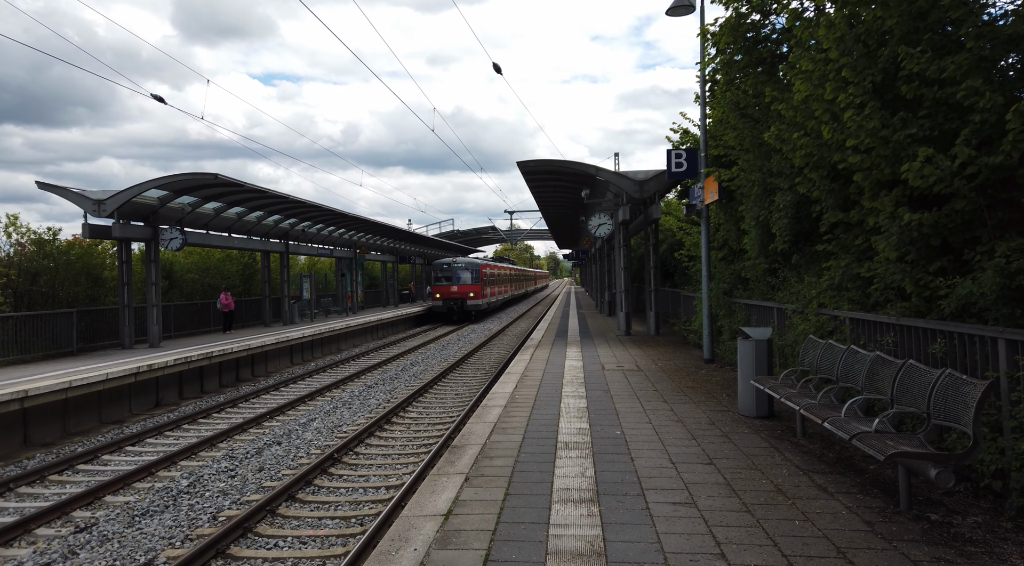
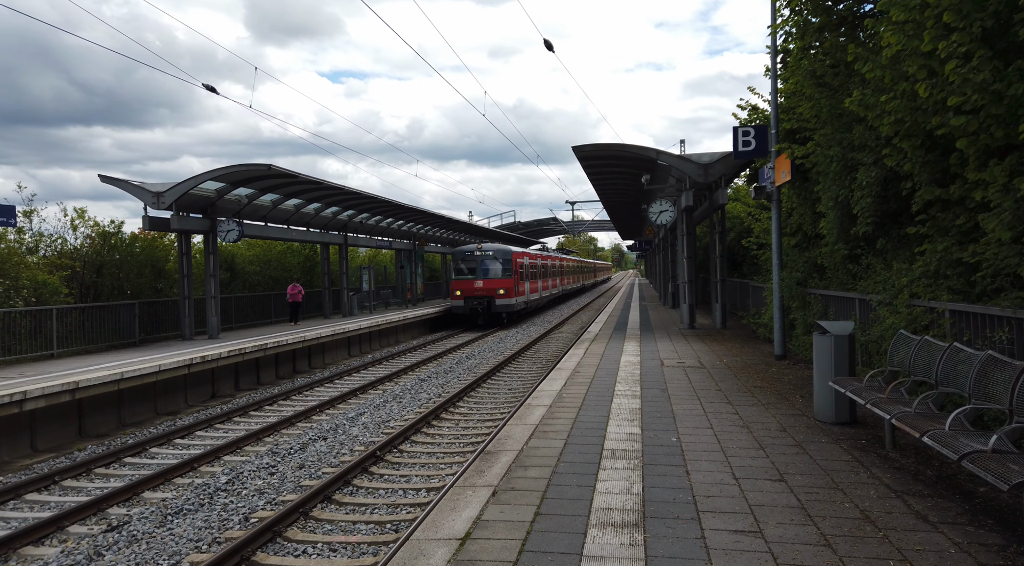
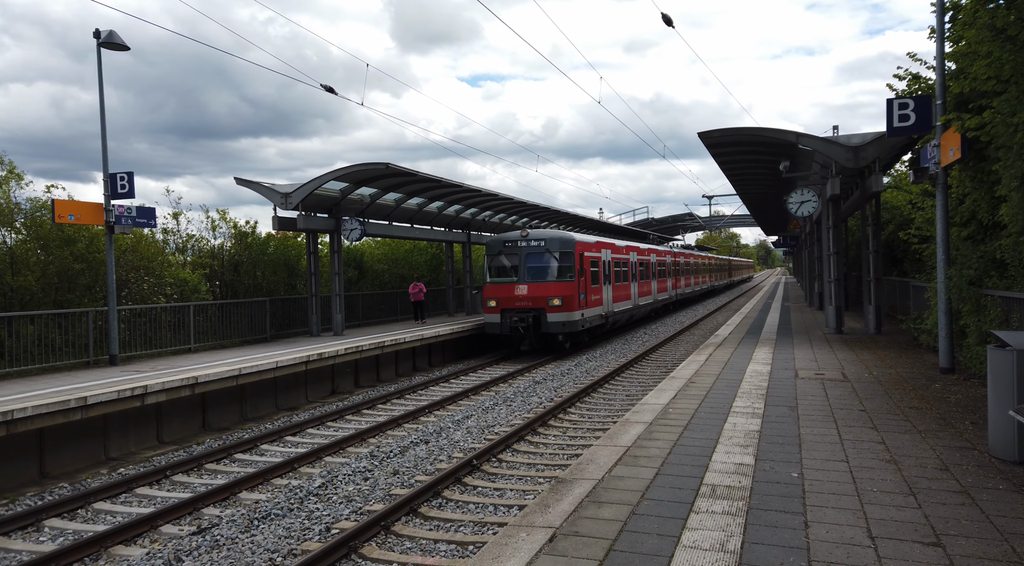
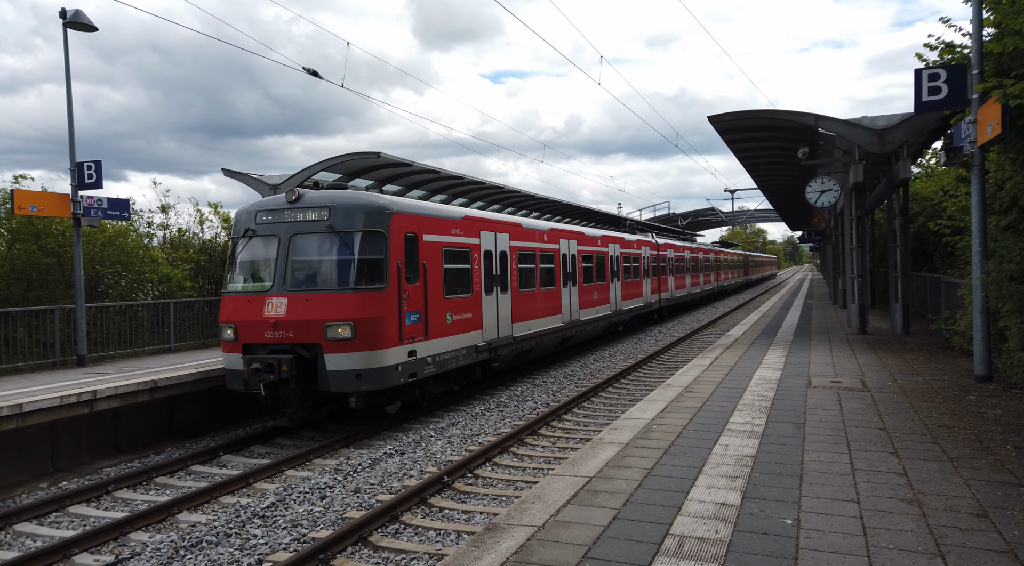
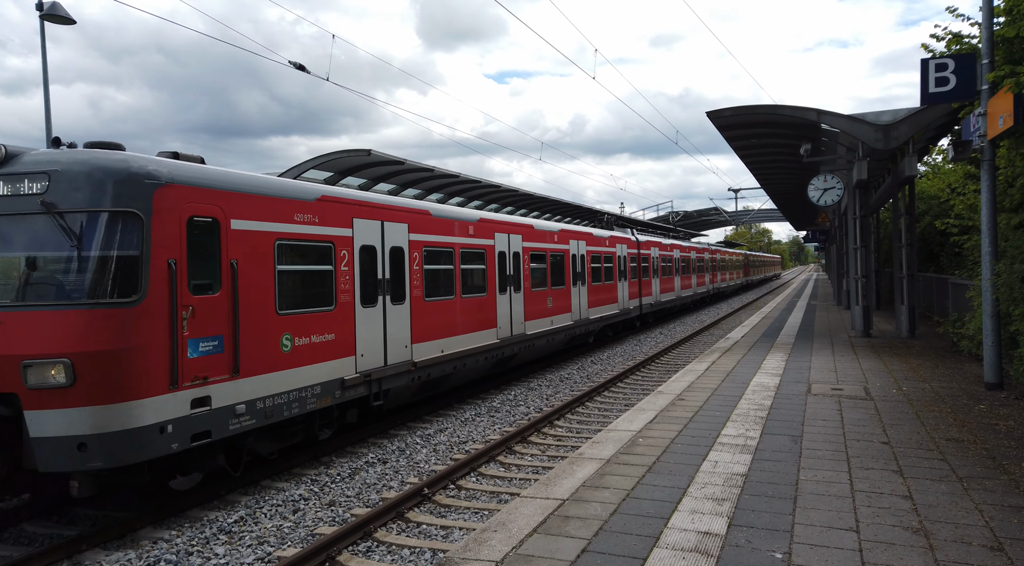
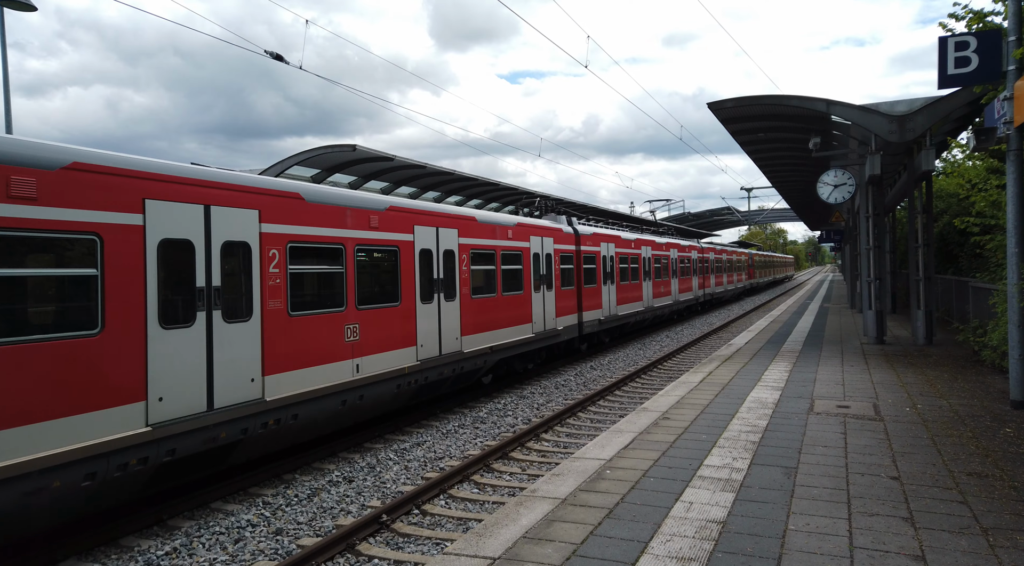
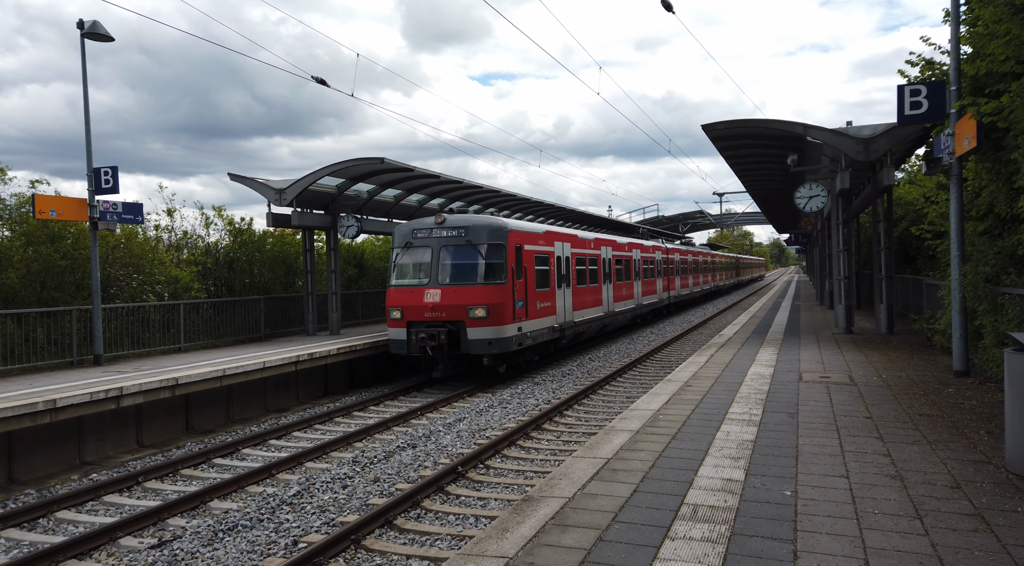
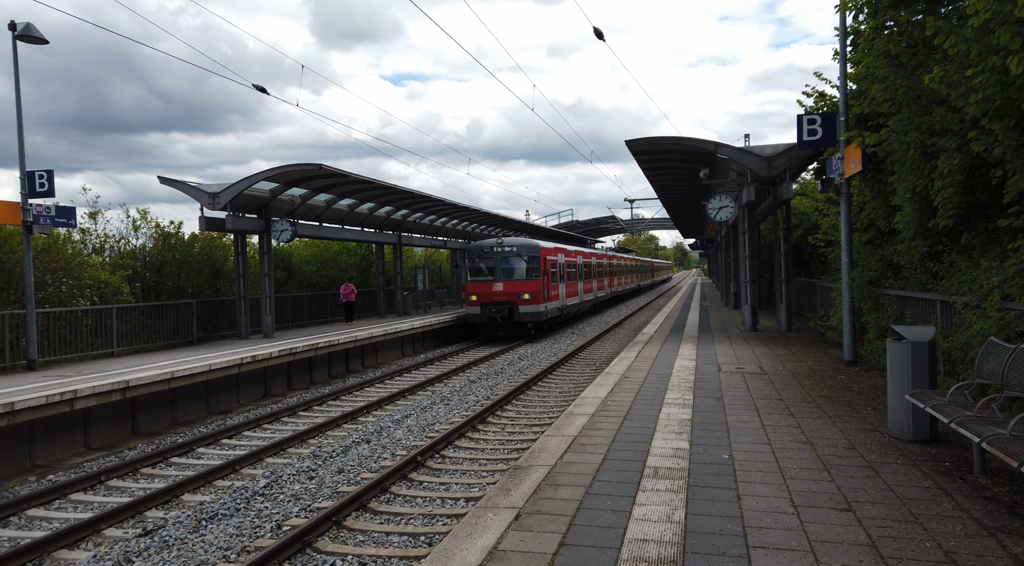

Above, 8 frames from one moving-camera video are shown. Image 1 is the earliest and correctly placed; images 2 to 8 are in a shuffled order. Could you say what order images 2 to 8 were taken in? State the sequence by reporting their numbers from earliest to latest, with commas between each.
2, 8, 3, 7, 4, 5, 6
